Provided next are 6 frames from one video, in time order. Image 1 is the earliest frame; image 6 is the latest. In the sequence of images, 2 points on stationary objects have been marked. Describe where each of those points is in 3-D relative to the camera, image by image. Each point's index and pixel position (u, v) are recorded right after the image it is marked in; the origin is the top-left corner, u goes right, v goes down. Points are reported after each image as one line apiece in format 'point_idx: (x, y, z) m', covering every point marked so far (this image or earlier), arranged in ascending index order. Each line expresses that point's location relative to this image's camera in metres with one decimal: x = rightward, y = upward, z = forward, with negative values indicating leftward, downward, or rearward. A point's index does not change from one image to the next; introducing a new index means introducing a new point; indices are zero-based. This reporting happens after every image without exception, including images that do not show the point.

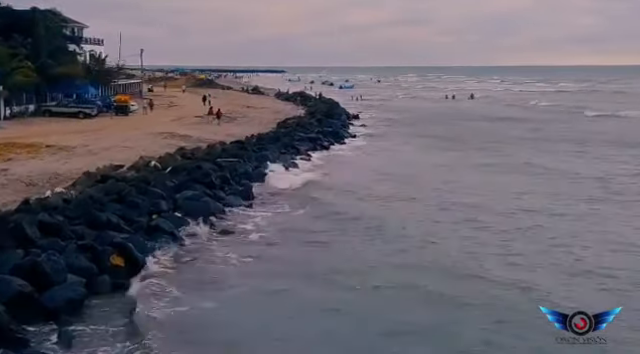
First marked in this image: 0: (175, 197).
0: (-3.4, -0.5, +18.8) m
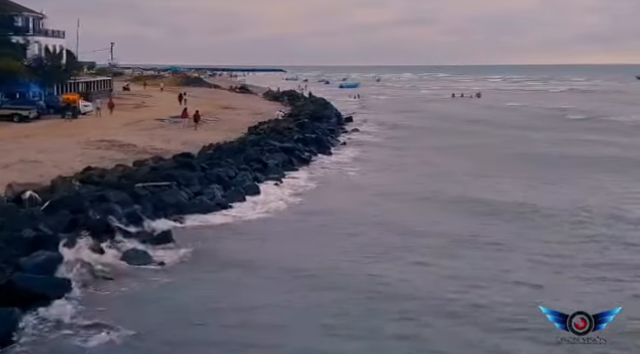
0: (-4.2, -1.2, +11.2) m
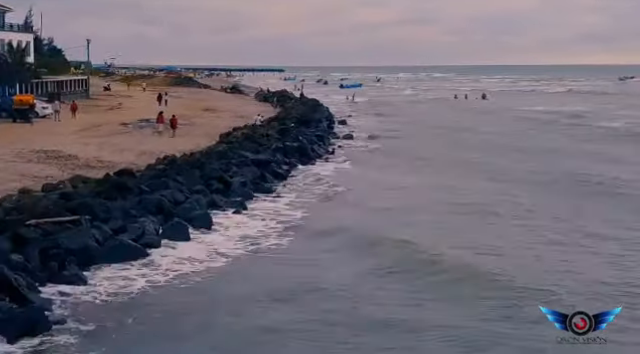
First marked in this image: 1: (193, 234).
0: (-4.8, -1.8, +6.1) m
1: (-2.5, -1.1, +15.9) m
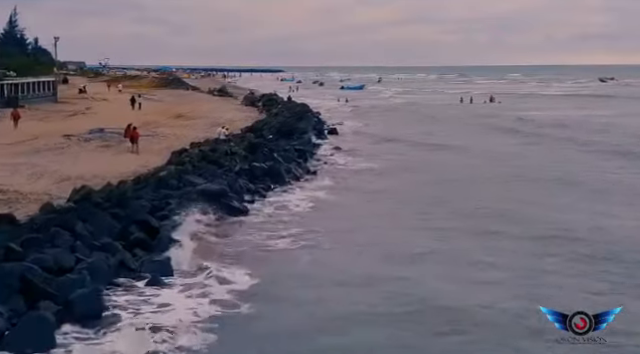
0: (-5.5, -2.6, +0.3) m
1: (-3.1, -1.9, +10.1) m
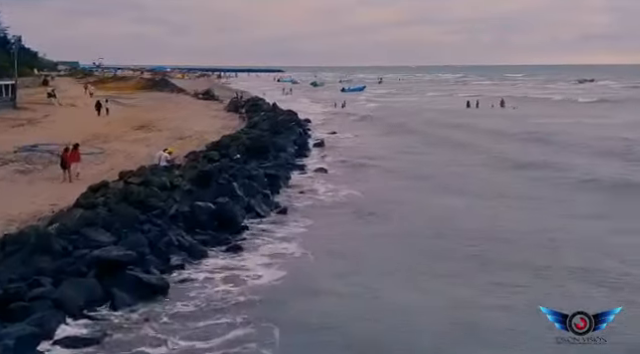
0: (-6.1, -3.5, -5.6) m
1: (-3.8, -2.8, +4.2) m
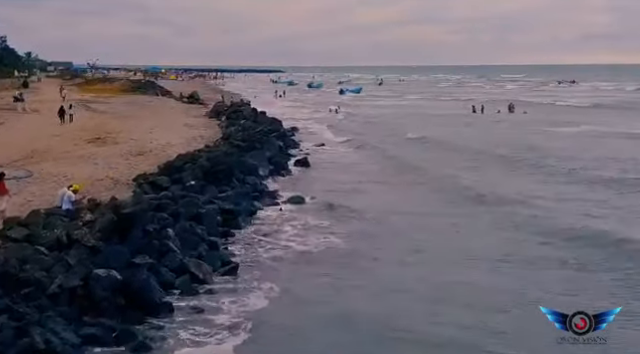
0: (-6.7, -4.3, -10.6) m
1: (-4.4, -3.6, -0.9) m
